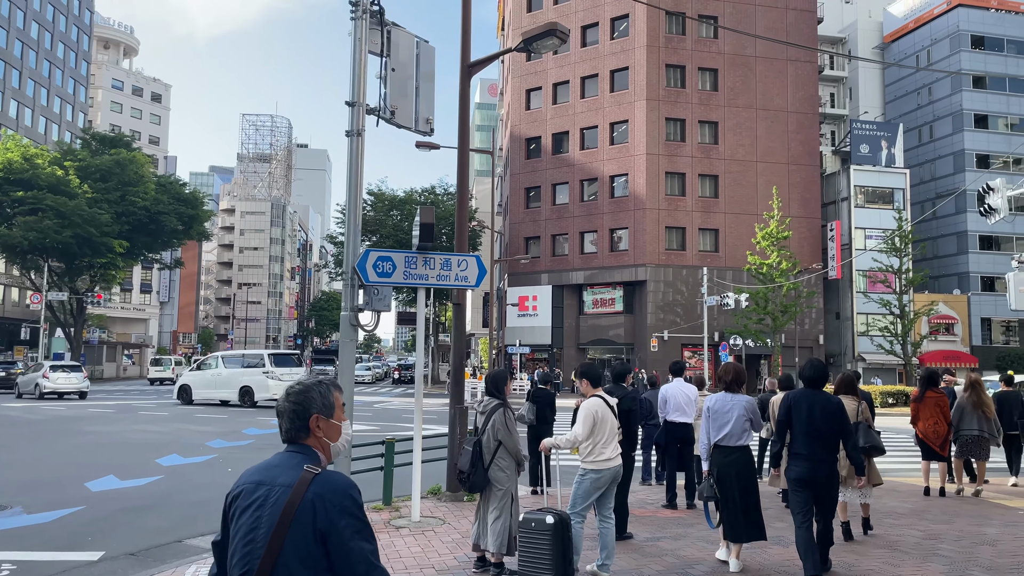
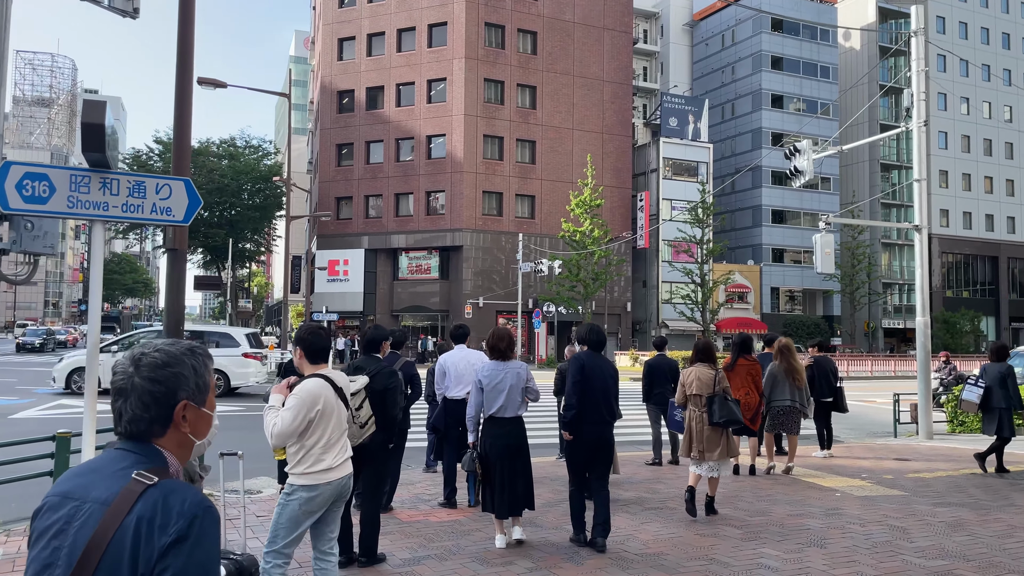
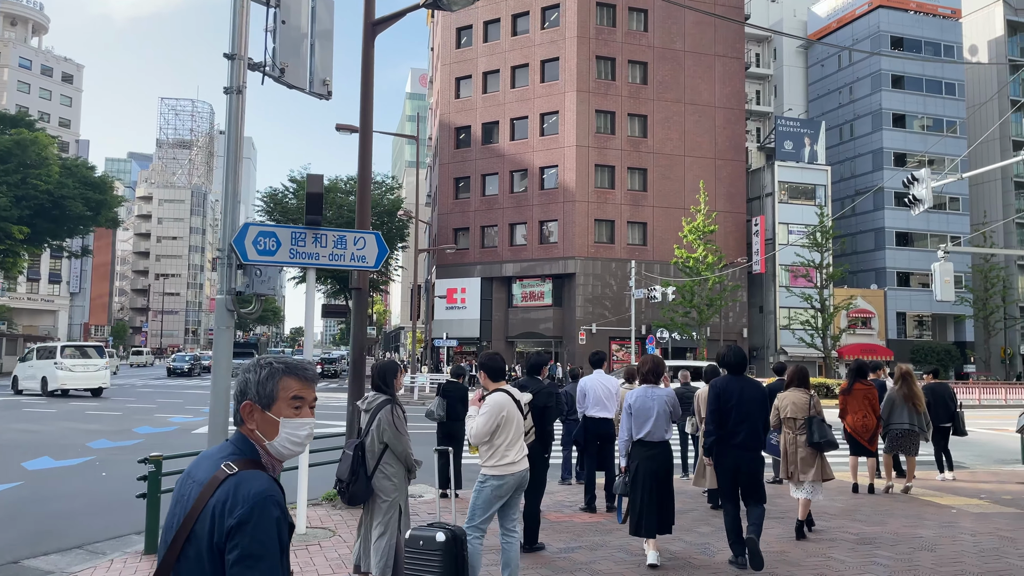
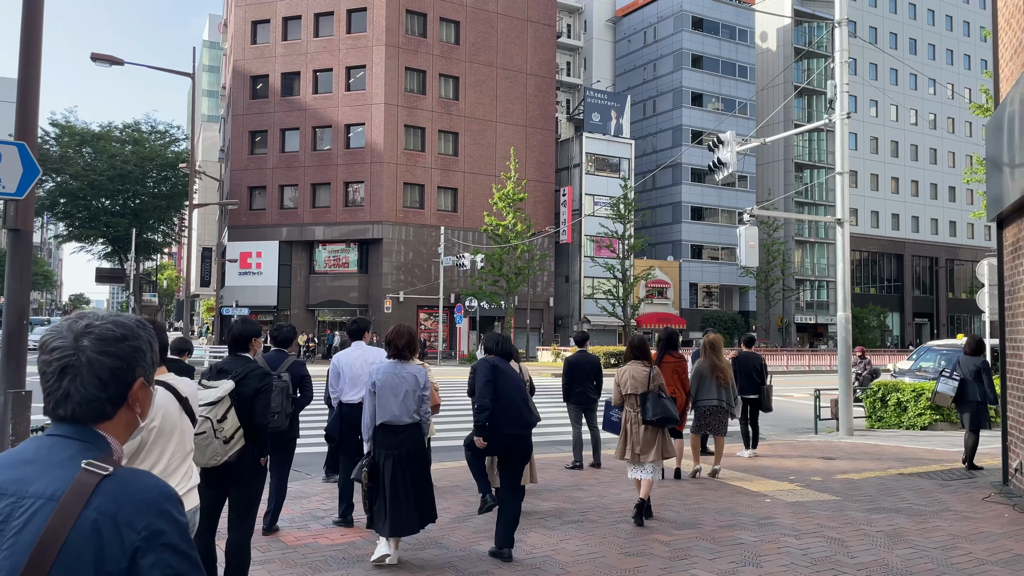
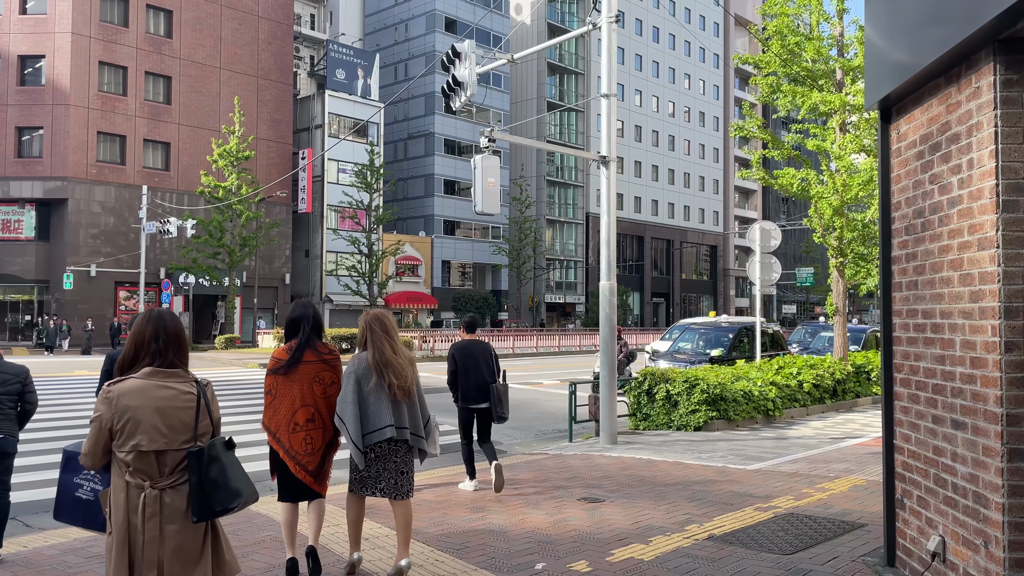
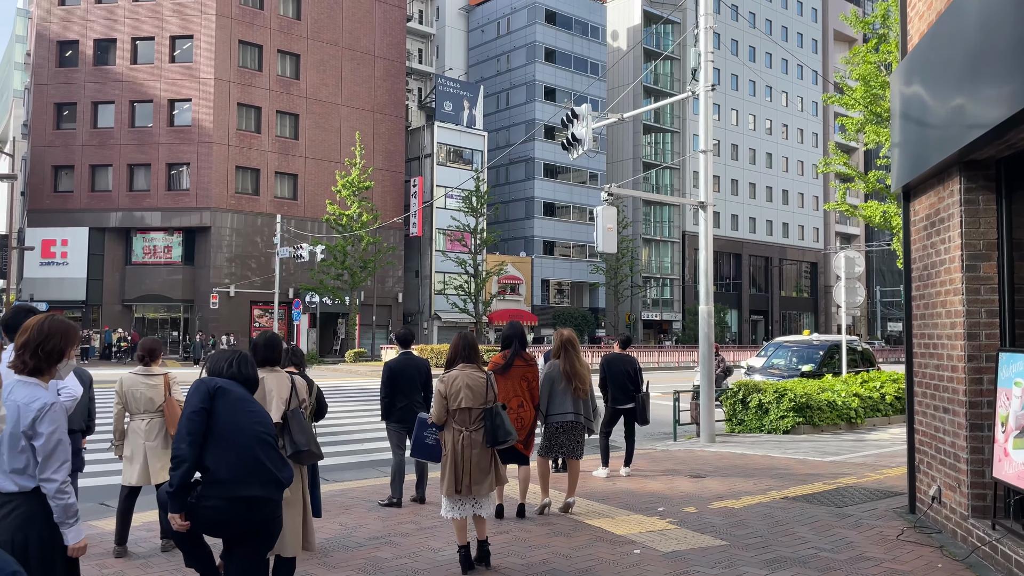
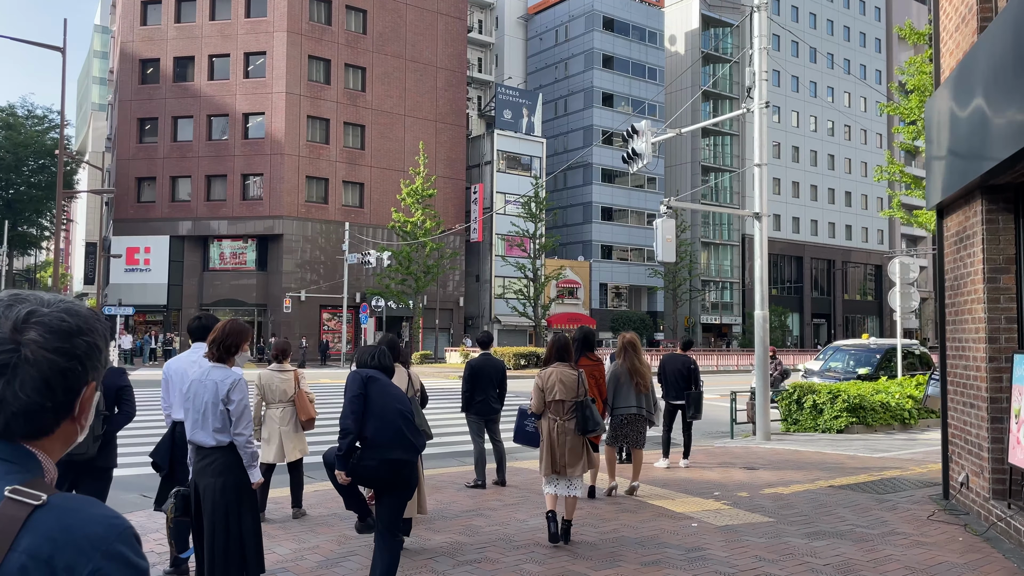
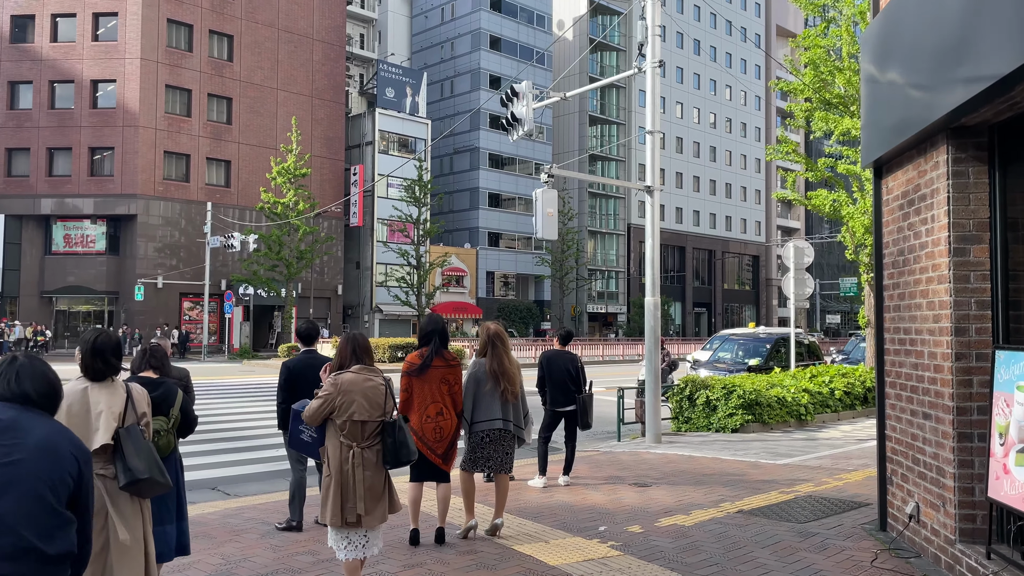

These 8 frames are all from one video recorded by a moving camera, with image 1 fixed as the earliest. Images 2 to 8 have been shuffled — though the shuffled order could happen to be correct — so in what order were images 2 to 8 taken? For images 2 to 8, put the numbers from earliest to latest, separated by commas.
3, 2, 4, 7, 6, 8, 5
